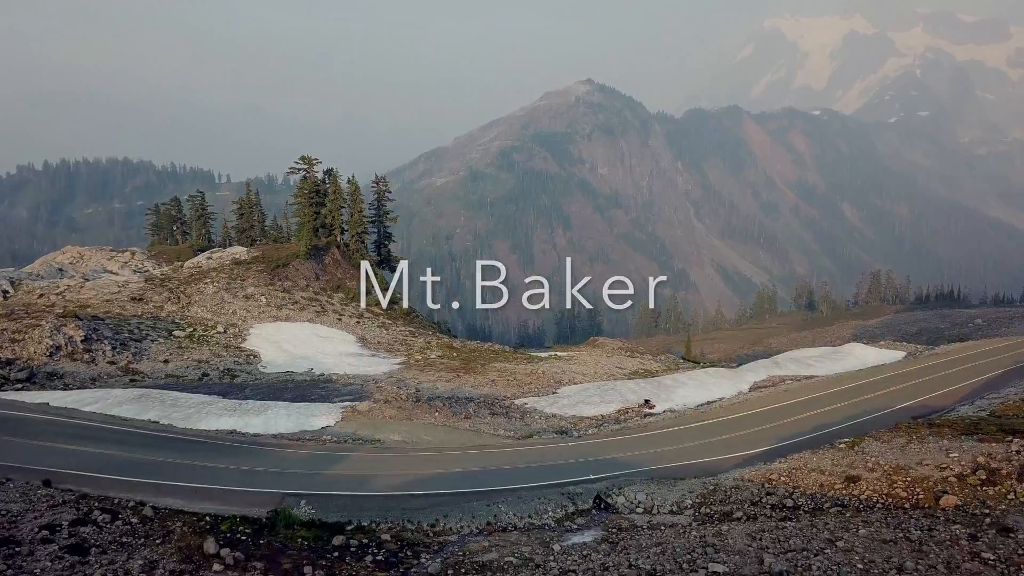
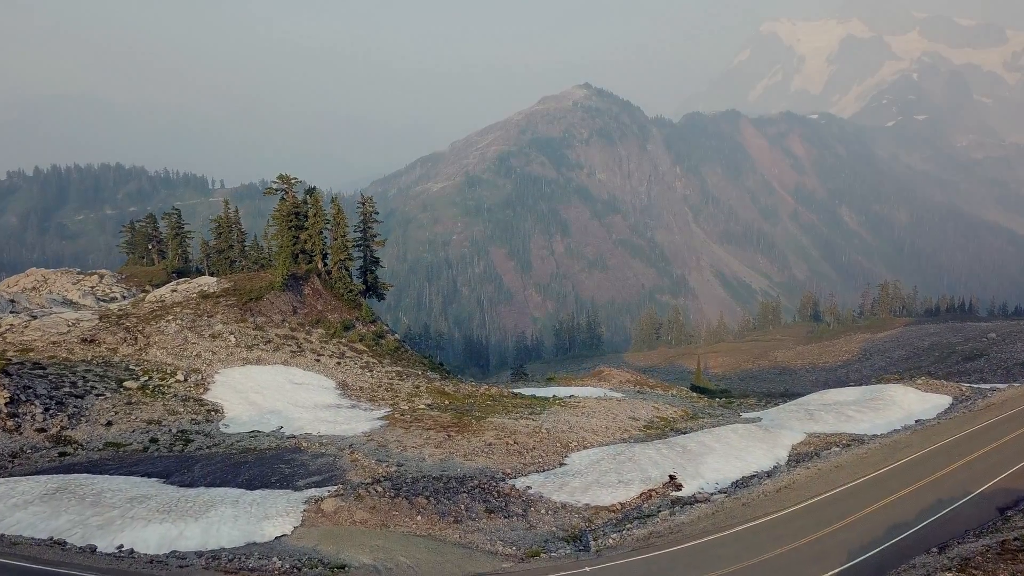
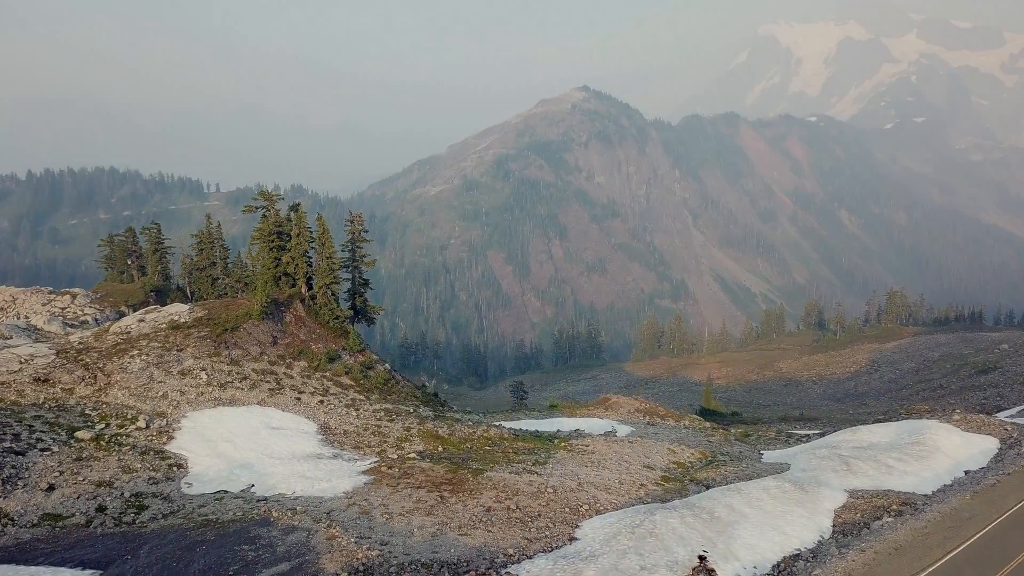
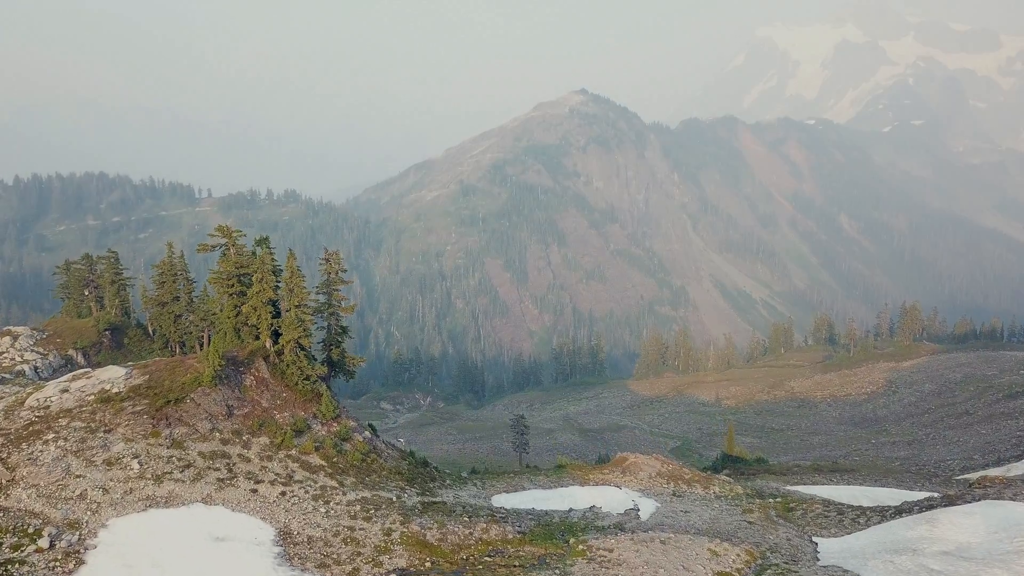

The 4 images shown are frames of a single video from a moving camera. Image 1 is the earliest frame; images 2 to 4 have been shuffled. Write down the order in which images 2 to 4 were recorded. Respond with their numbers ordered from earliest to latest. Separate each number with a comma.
2, 3, 4
